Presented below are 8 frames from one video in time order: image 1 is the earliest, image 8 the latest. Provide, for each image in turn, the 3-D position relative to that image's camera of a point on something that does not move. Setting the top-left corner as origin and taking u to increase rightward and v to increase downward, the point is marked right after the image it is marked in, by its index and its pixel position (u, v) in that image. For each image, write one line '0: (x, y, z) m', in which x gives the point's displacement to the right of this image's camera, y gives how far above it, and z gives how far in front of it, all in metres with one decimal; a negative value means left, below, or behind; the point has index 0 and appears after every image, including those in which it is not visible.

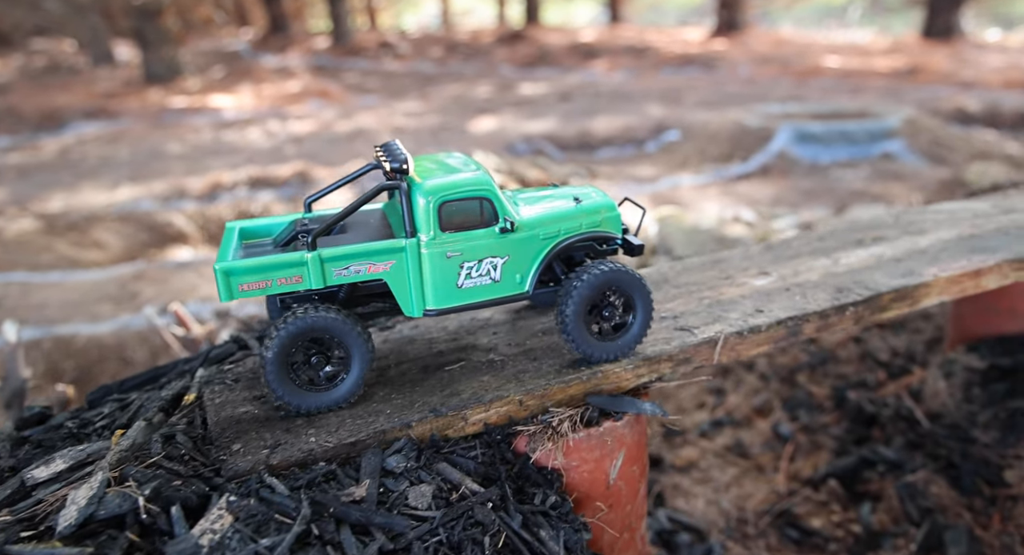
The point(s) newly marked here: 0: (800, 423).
0: (+2.5, -1.2, +6.0) m
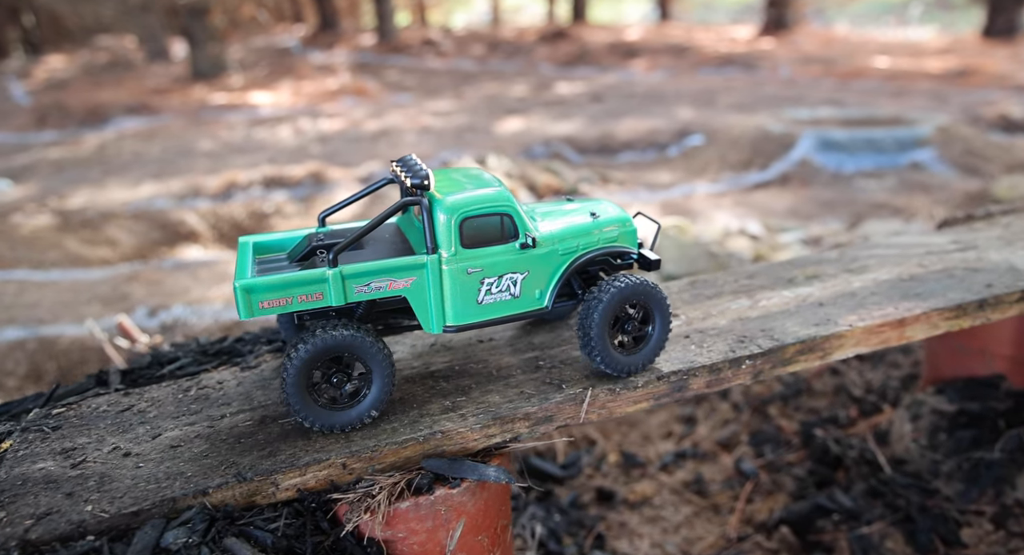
0: (+2.0, -1.5, +5.6) m
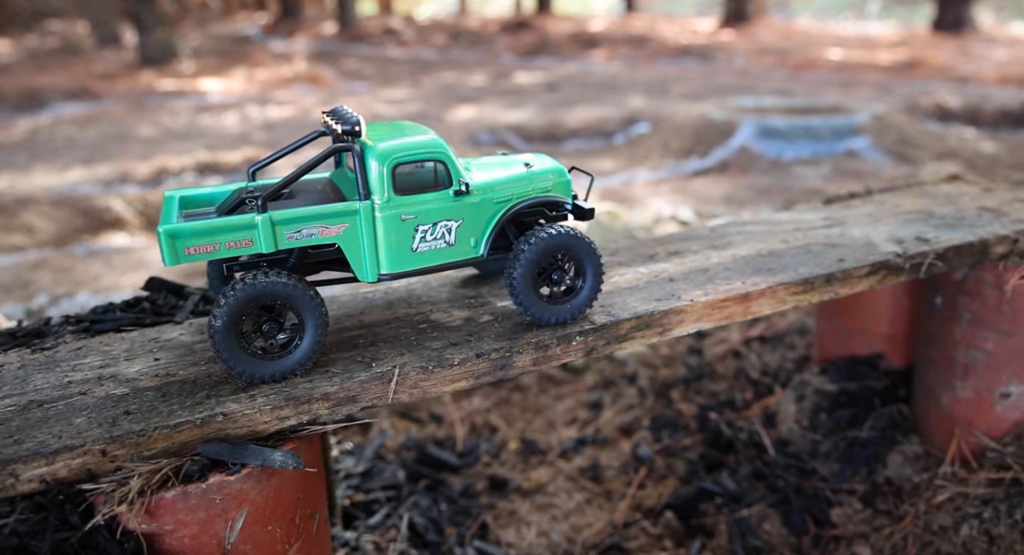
0: (+1.2, -1.3, +5.5) m
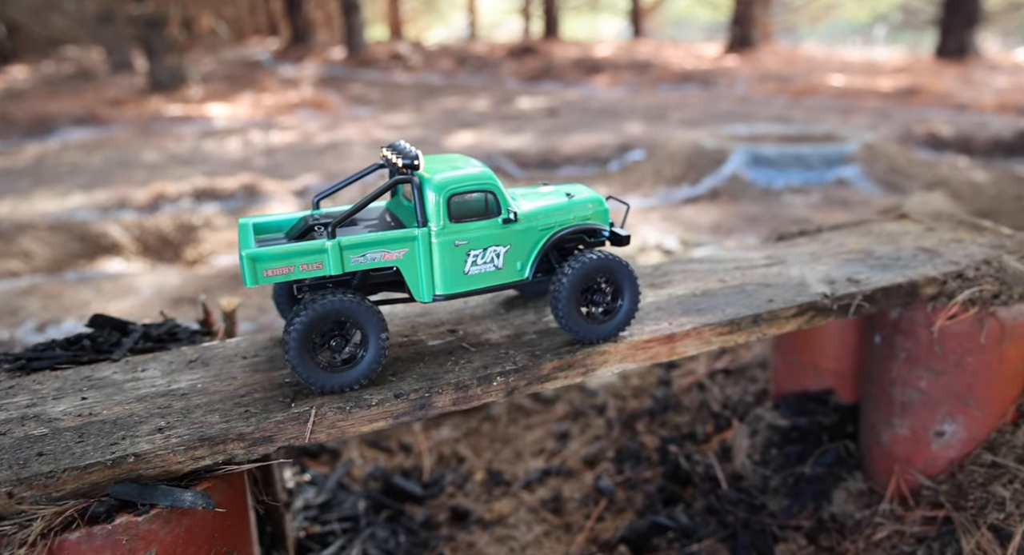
0: (+0.9, -1.6, +5.6) m
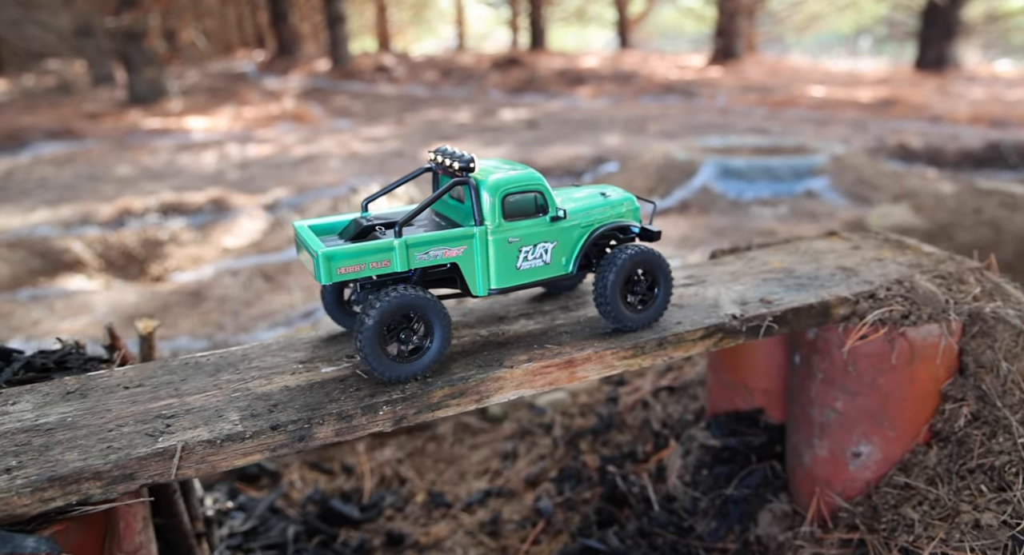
0: (+0.4, -1.7, +5.5) m
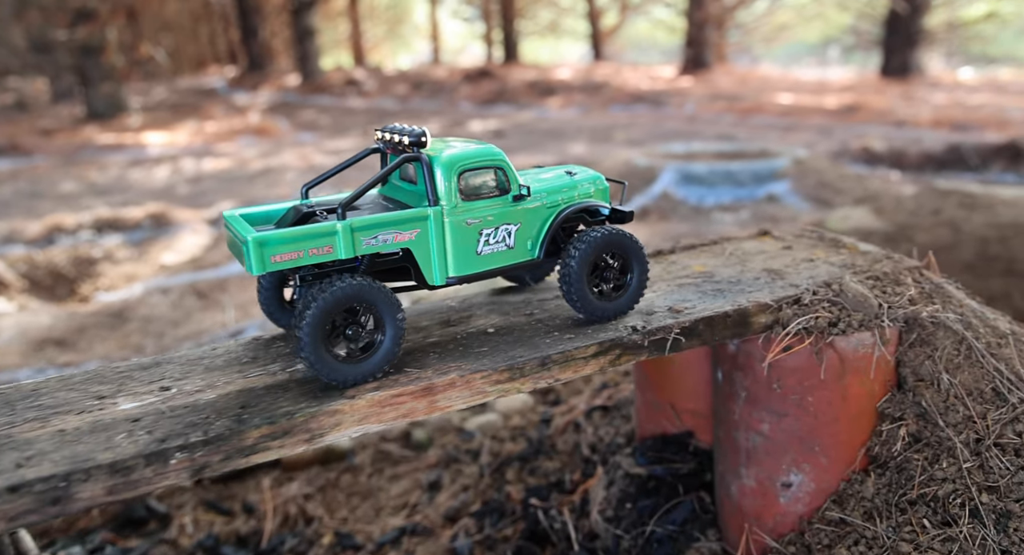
0: (-0.2, -1.8, +4.9) m
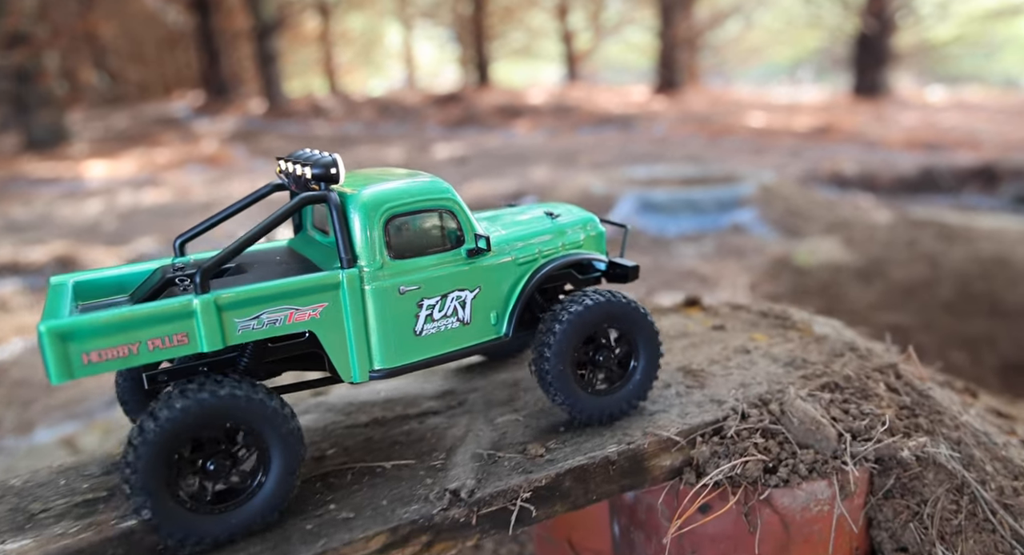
0: (-0.9, -2.2, +3.8) m
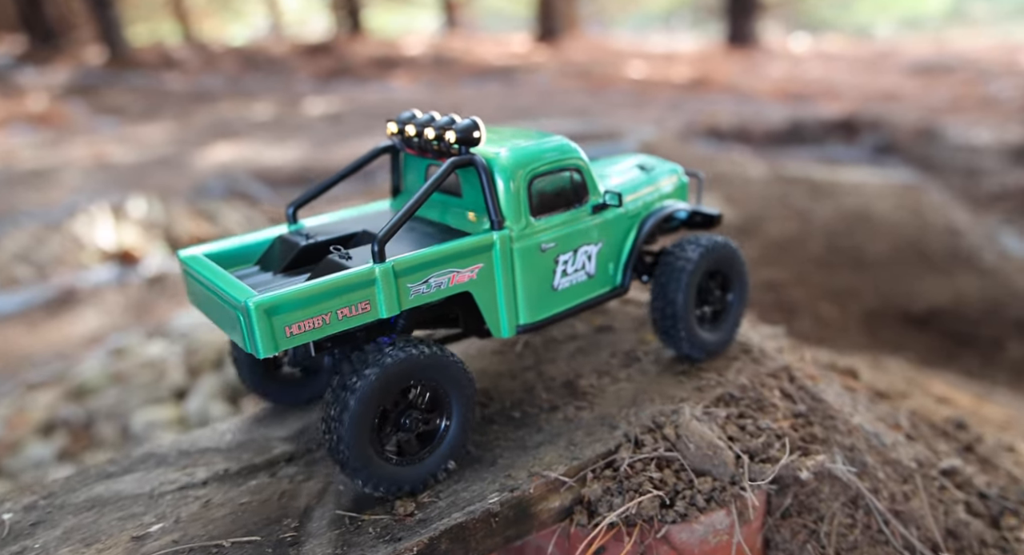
0: (-1.4, -2.2, +3.4) m
